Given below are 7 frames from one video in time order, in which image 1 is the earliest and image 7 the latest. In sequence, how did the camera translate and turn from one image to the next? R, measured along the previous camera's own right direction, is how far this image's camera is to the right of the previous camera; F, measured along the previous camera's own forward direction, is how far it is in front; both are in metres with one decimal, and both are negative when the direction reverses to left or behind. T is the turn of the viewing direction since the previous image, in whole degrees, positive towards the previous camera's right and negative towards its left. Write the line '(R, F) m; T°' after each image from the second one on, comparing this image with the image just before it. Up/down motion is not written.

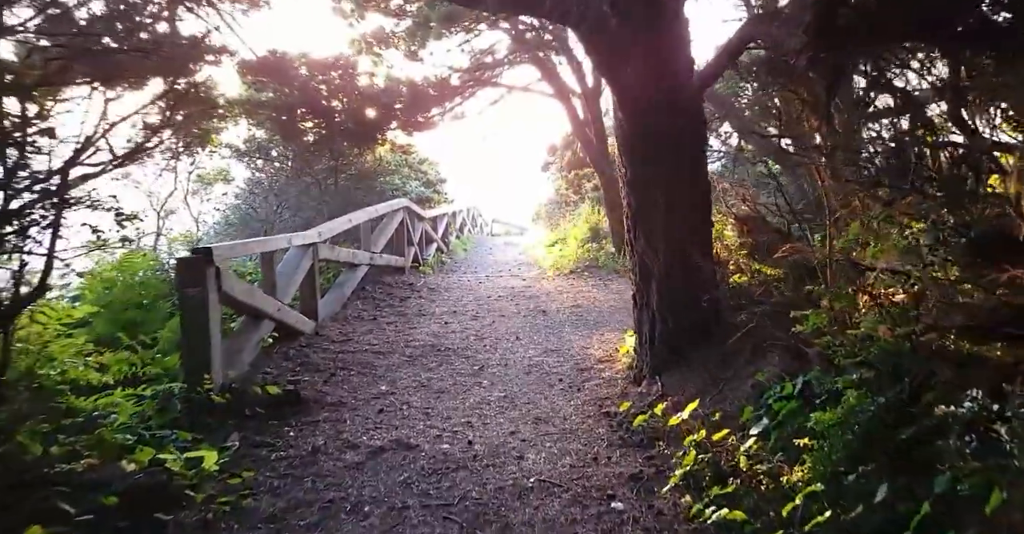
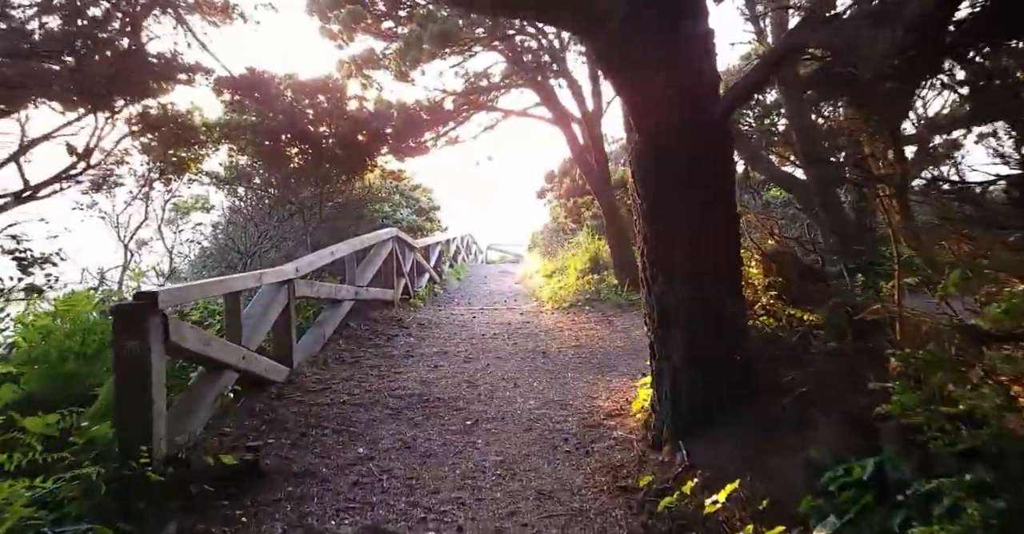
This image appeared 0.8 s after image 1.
(0.0, +0.4) m; +1°
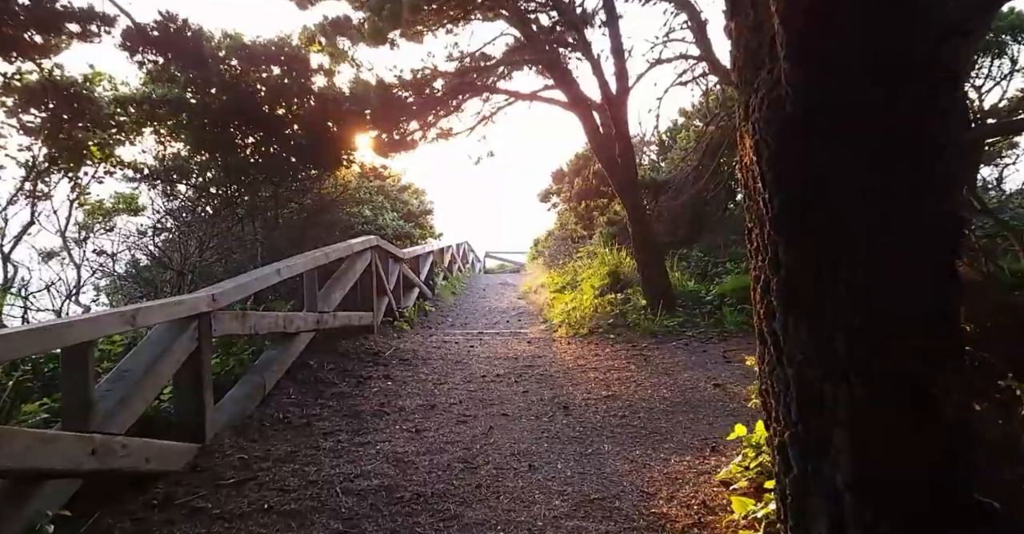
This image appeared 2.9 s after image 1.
(-0.1, +1.2) m; 0°
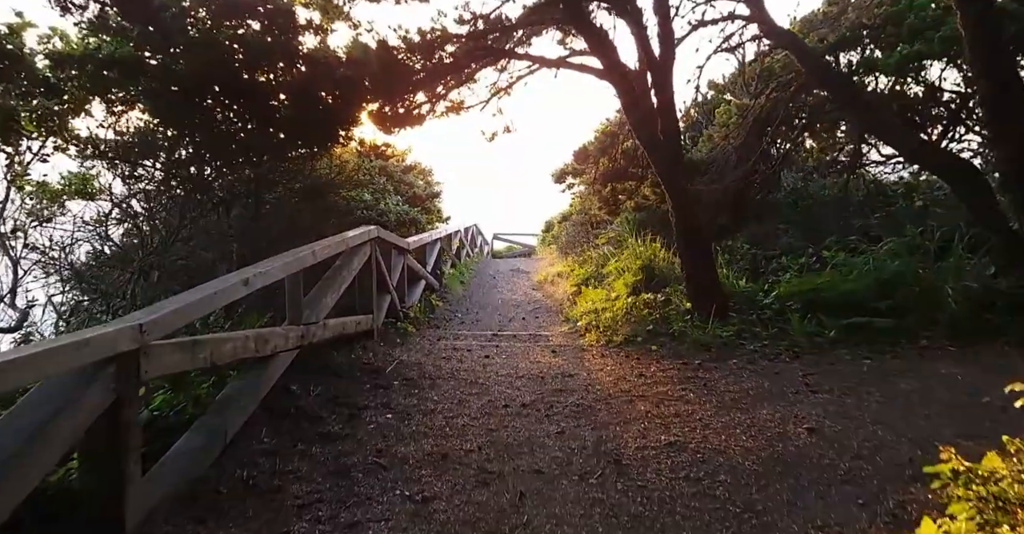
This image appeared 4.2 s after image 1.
(-0.2, +0.8) m; -1°
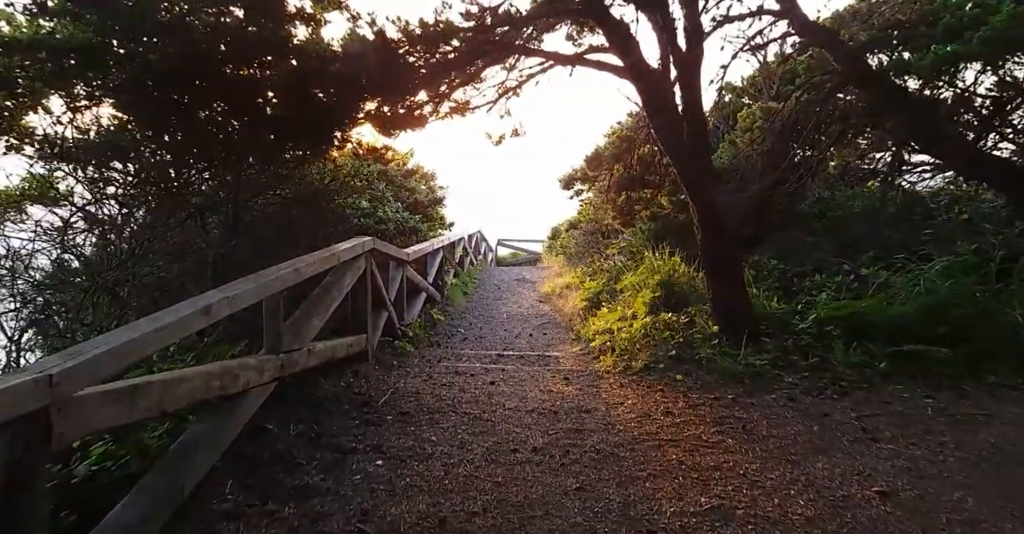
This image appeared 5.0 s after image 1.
(0.0, +0.5) m; 0°
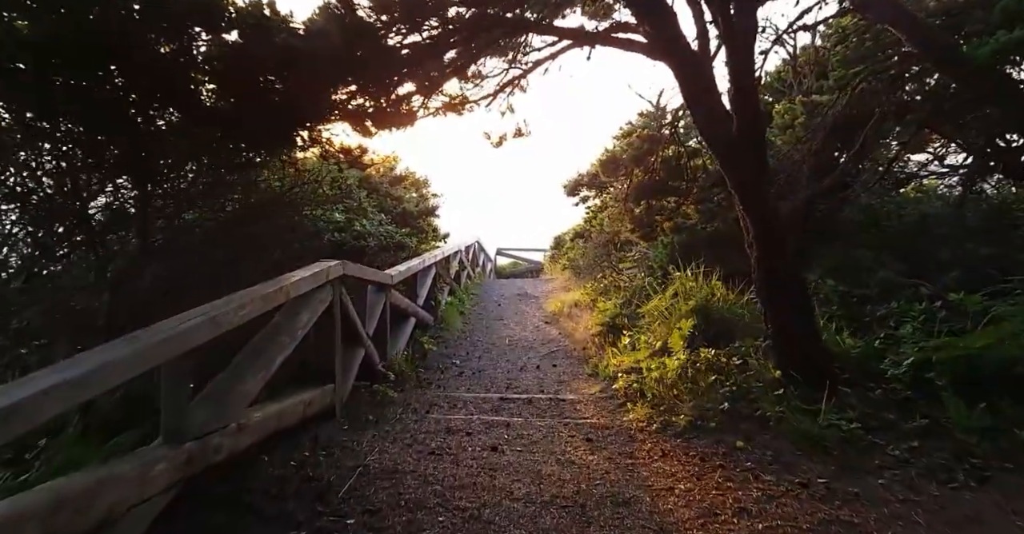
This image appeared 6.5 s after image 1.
(0.0, +1.0) m; 0°
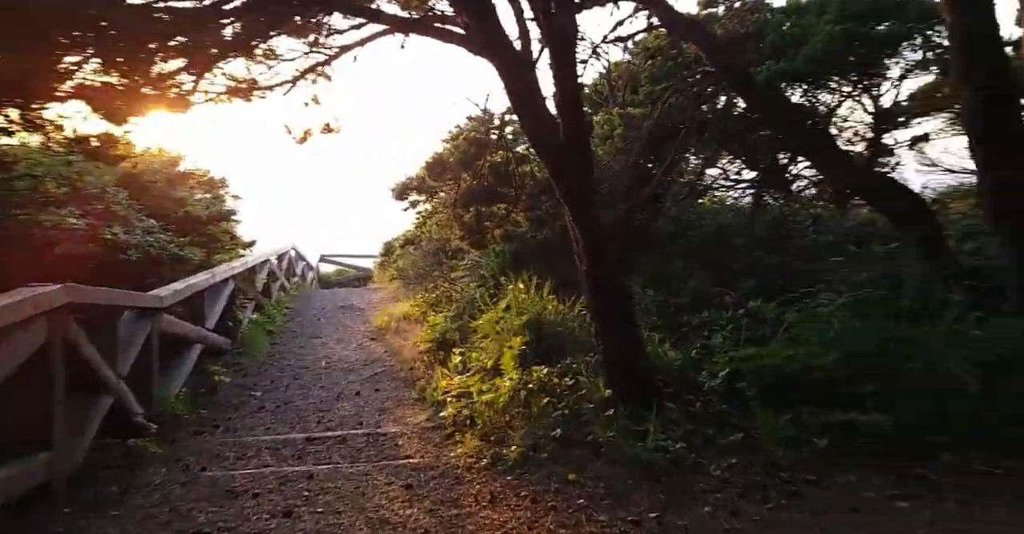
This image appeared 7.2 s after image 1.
(+0.2, +0.4) m; +17°
